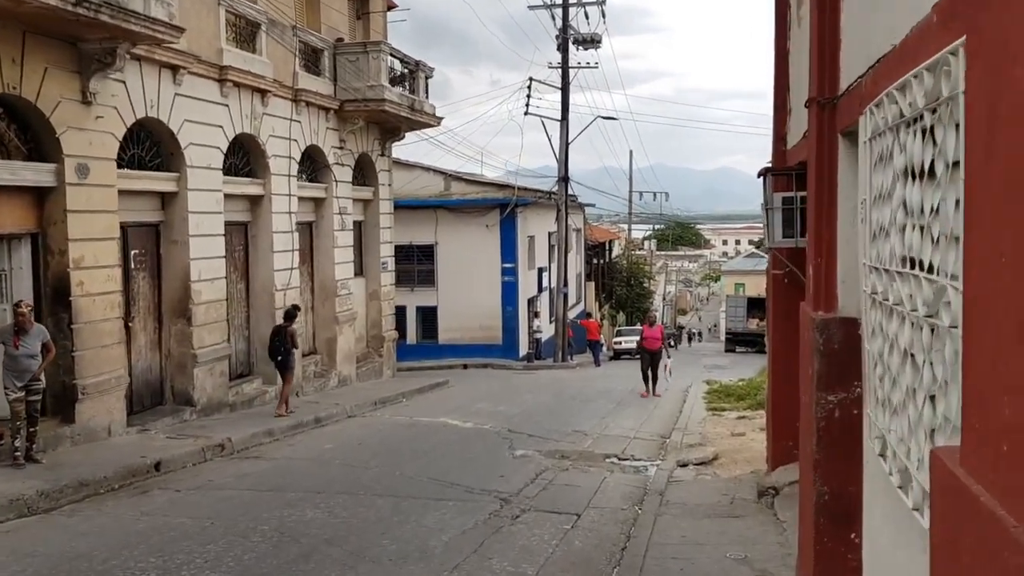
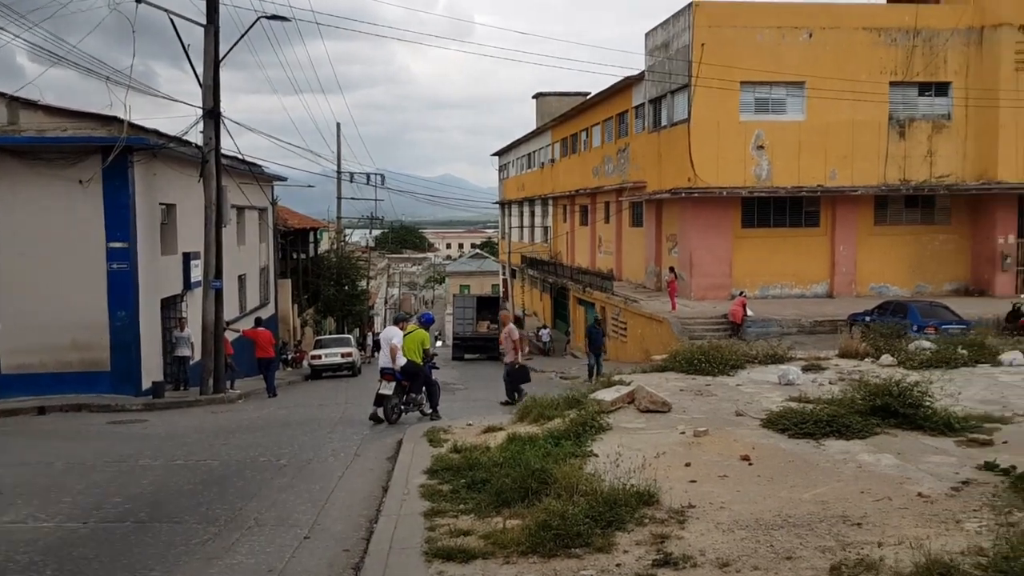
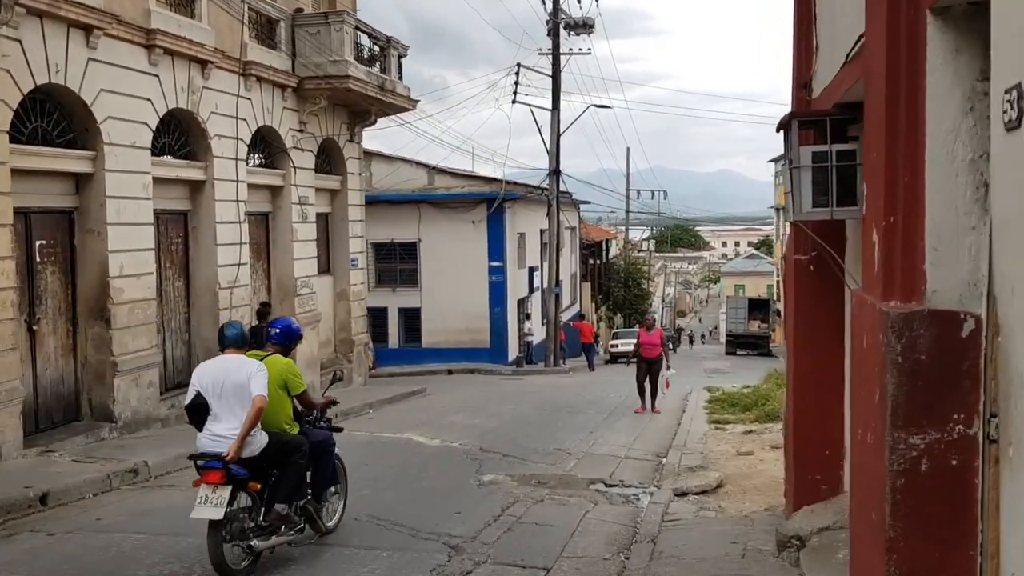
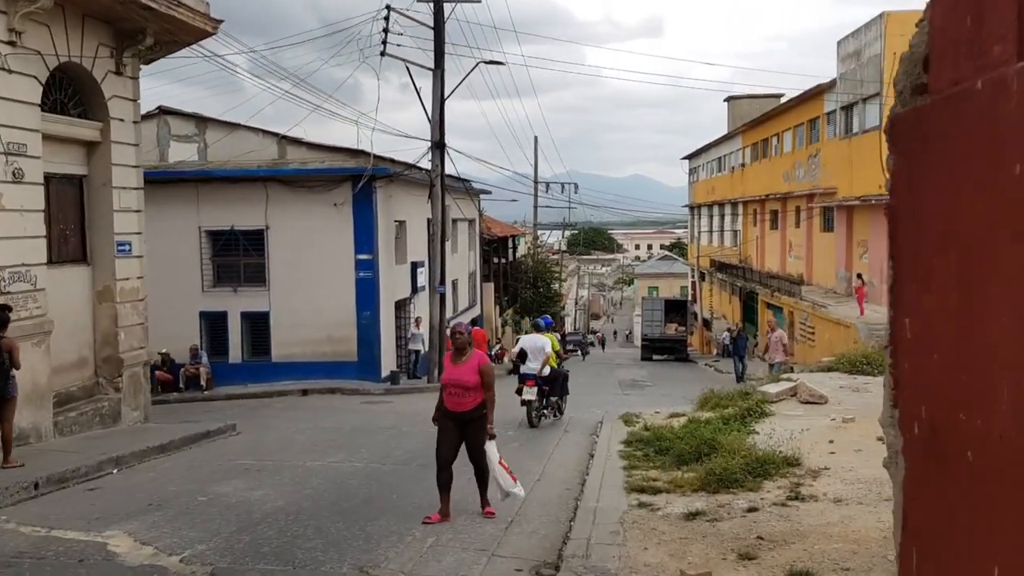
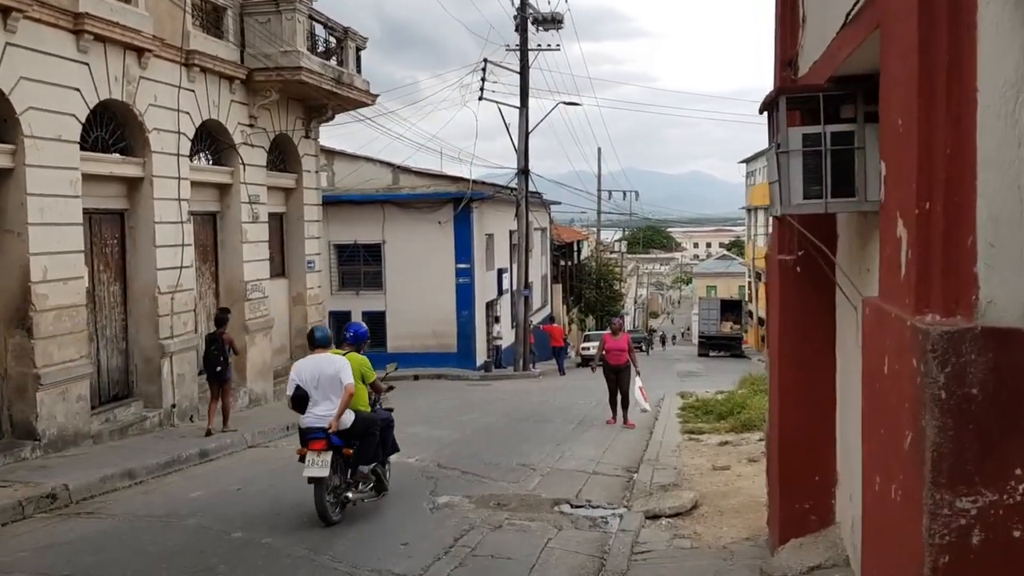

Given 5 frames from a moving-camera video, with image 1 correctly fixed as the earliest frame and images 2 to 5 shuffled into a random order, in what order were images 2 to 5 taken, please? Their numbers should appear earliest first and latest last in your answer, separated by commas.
3, 5, 4, 2
